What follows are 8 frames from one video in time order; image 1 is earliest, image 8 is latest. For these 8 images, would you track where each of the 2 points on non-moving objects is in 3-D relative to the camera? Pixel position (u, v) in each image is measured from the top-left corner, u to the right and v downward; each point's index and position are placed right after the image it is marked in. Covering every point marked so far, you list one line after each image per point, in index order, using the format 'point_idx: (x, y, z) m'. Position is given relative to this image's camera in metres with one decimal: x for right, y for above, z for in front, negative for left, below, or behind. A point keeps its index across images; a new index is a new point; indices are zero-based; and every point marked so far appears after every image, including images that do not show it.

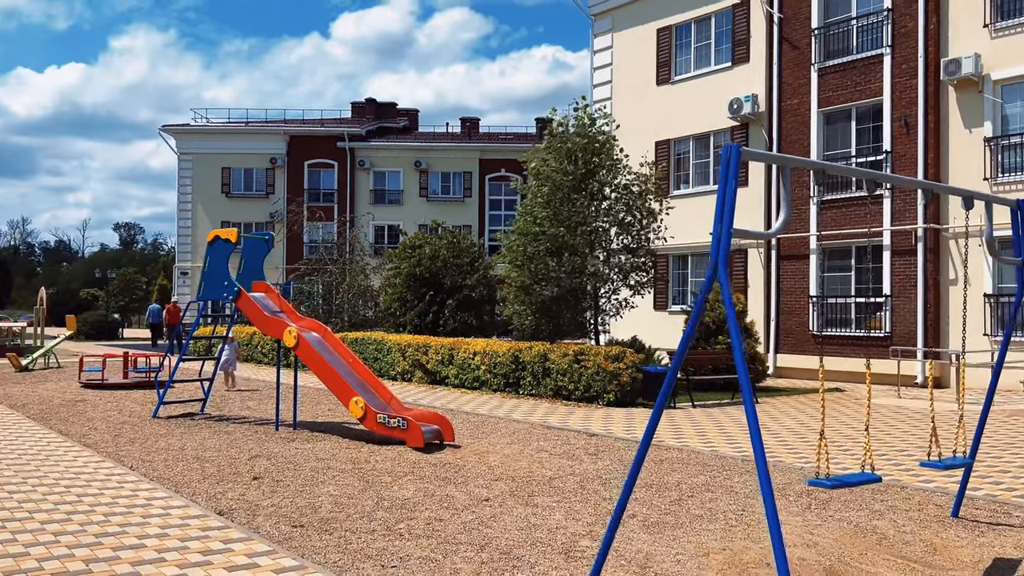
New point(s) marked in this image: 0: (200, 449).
0: (-3.0, -1.5, +8.2) m
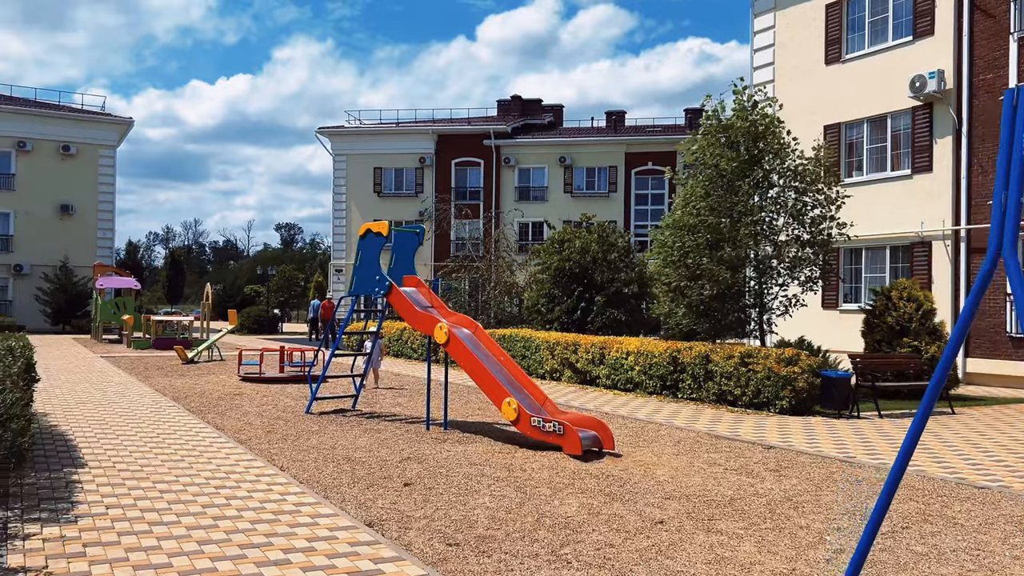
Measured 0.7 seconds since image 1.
0: (-1.5, -1.5, +7.9) m
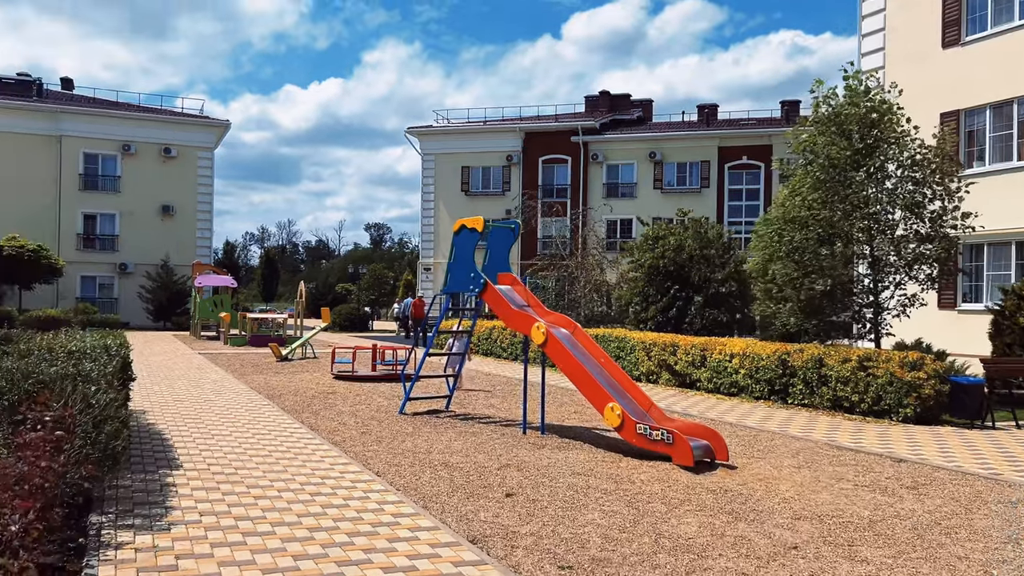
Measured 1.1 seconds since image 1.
0: (-0.6, -1.5, +7.6) m
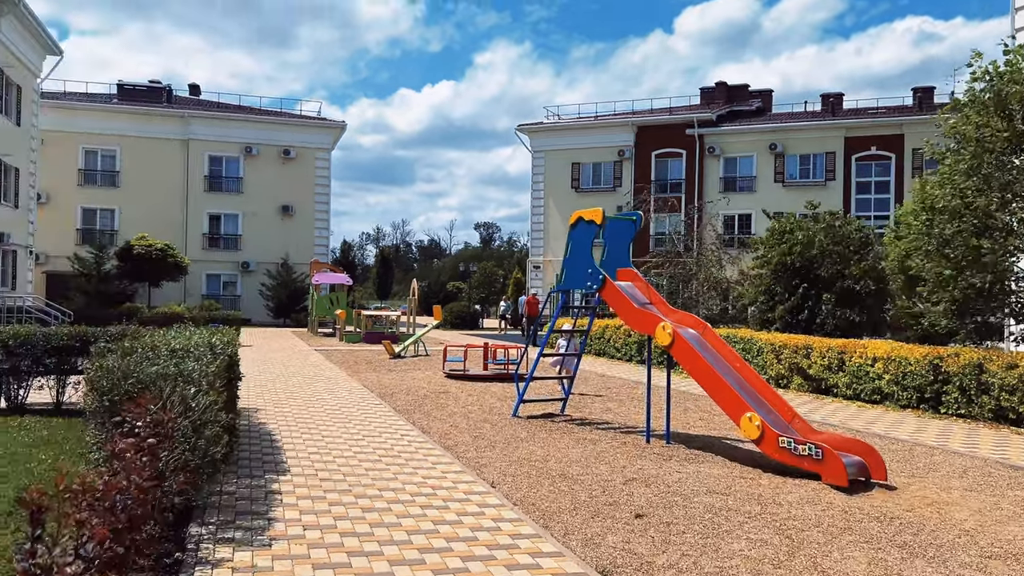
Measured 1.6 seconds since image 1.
0: (+0.4, -1.4, +7.0) m
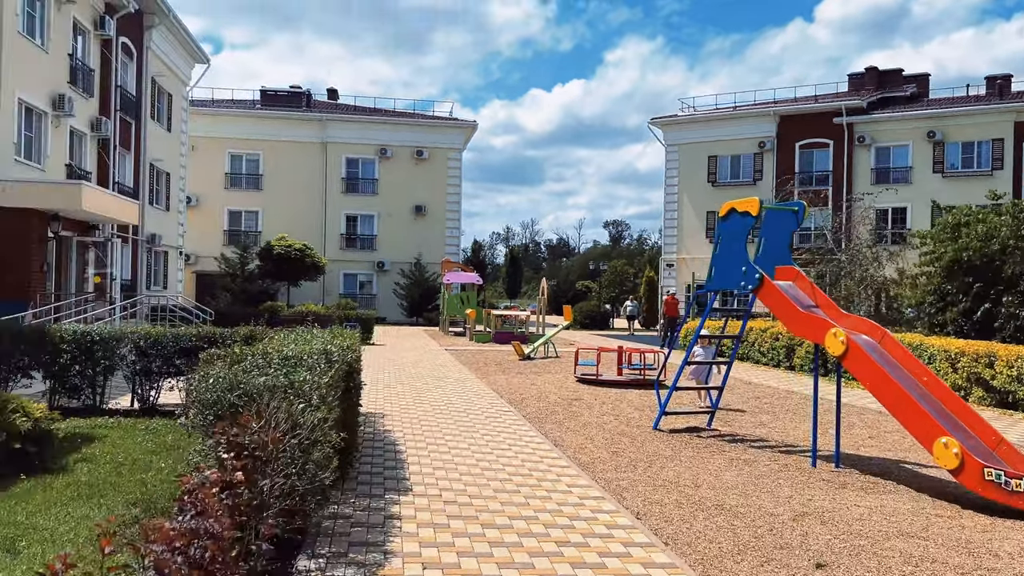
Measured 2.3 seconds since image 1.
0: (+1.5, -1.4, +6.1) m
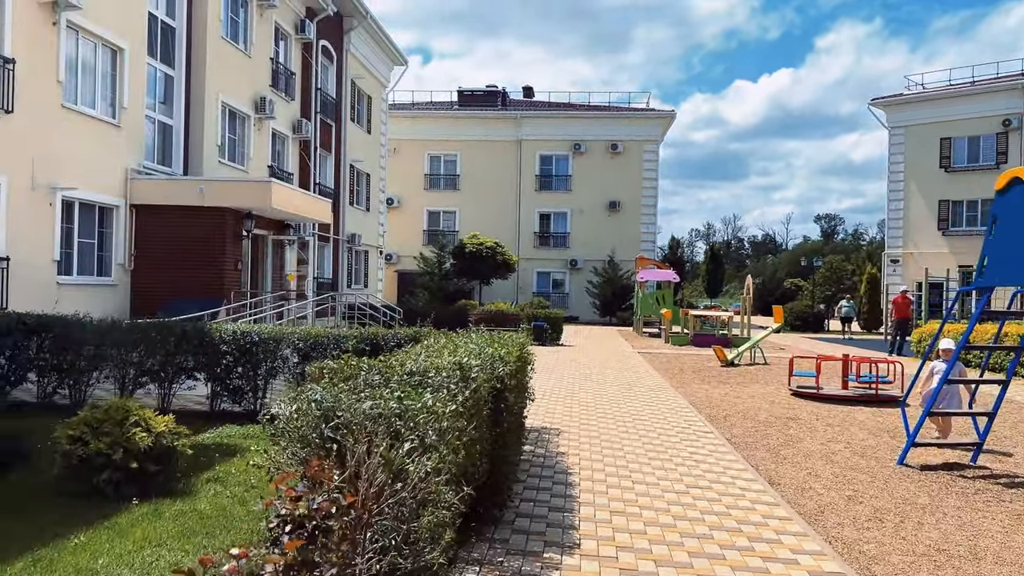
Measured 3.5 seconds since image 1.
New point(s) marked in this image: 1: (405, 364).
0: (+2.5, -1.4, +4.3) m
1: (-0.5, -0.4, +3.9) m
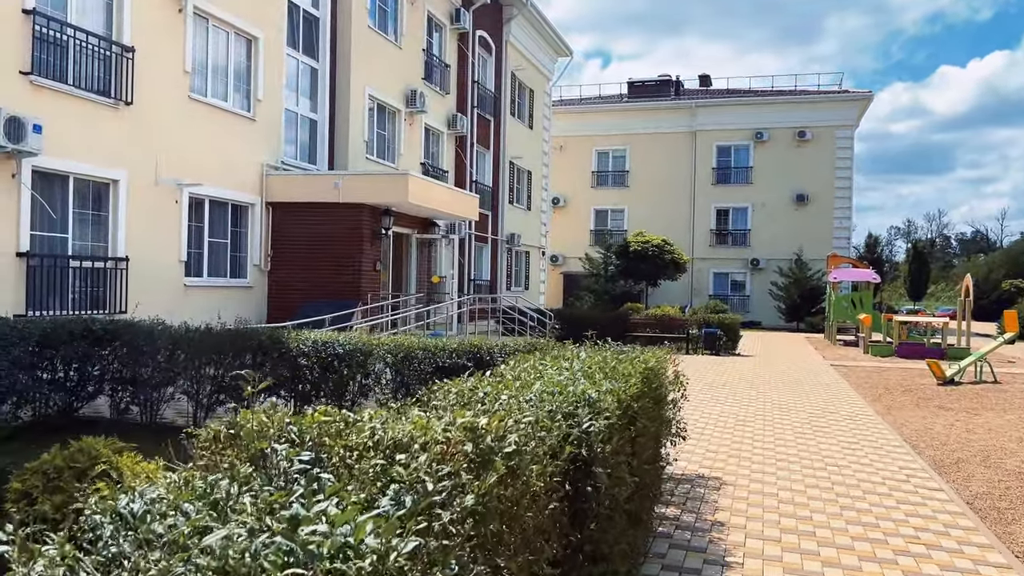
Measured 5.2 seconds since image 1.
0: (+2.8, -1.4, +2.0) m
1: (-0.3, -0.3, +2.1) m
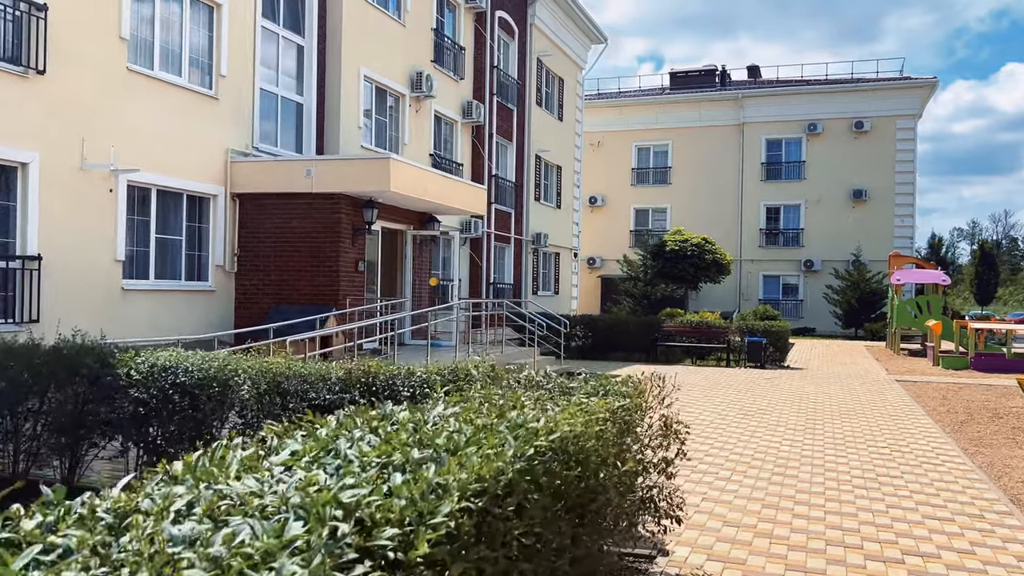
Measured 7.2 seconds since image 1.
0: (+2.1, -1.4, -0.2) m
1: (-0.9, -0.3, +0.2) m
